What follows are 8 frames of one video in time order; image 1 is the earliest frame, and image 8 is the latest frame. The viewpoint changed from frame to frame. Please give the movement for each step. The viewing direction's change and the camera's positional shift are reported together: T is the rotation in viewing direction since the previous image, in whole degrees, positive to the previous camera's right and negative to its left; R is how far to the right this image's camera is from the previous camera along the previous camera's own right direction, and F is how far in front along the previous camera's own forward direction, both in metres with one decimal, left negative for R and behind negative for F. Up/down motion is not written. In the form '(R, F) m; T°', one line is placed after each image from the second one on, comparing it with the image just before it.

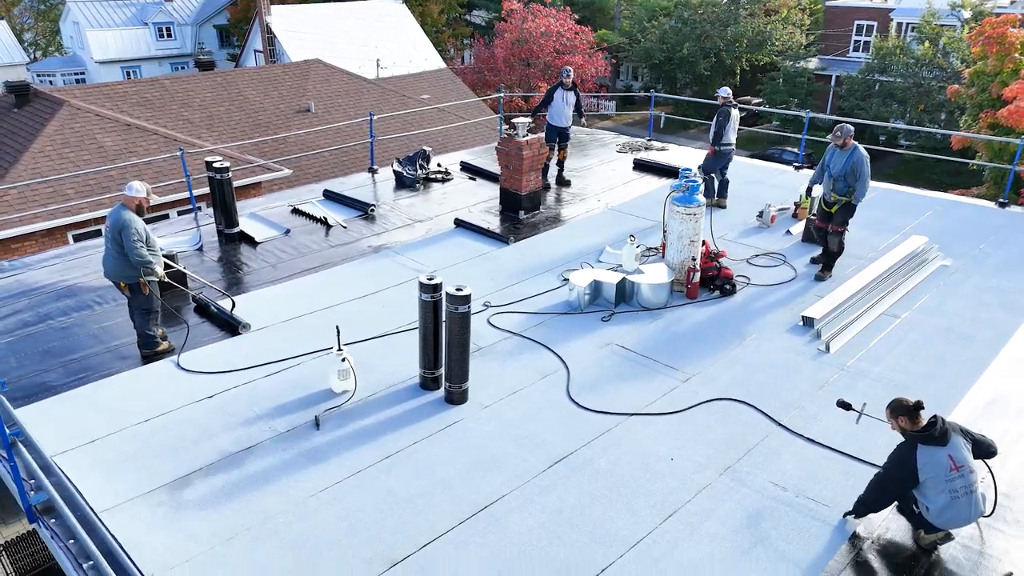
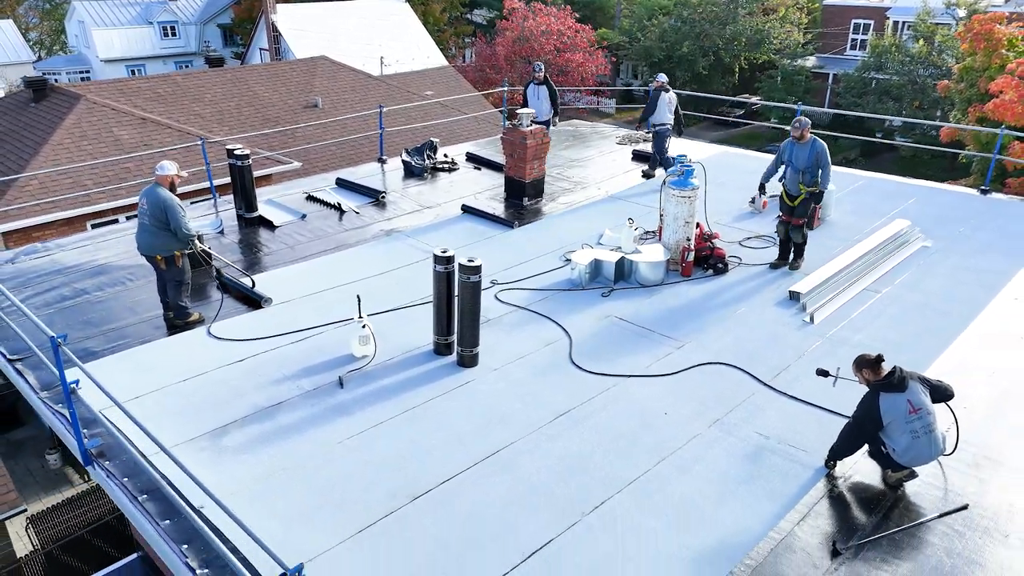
(0.0, -0.4) m; 0°
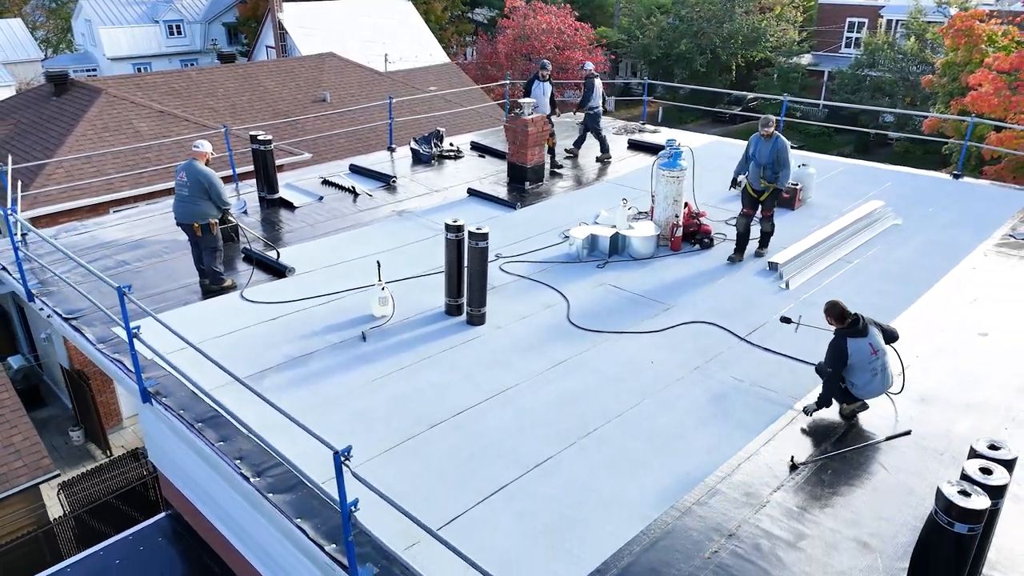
(0.0, -0.7) m; 0°
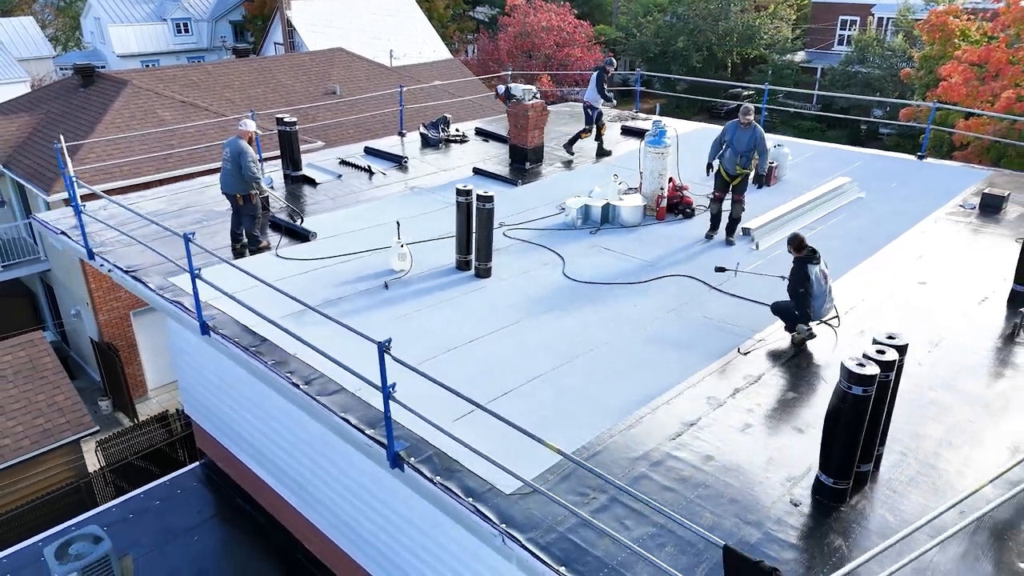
(0.0, -0.9) m; 0°
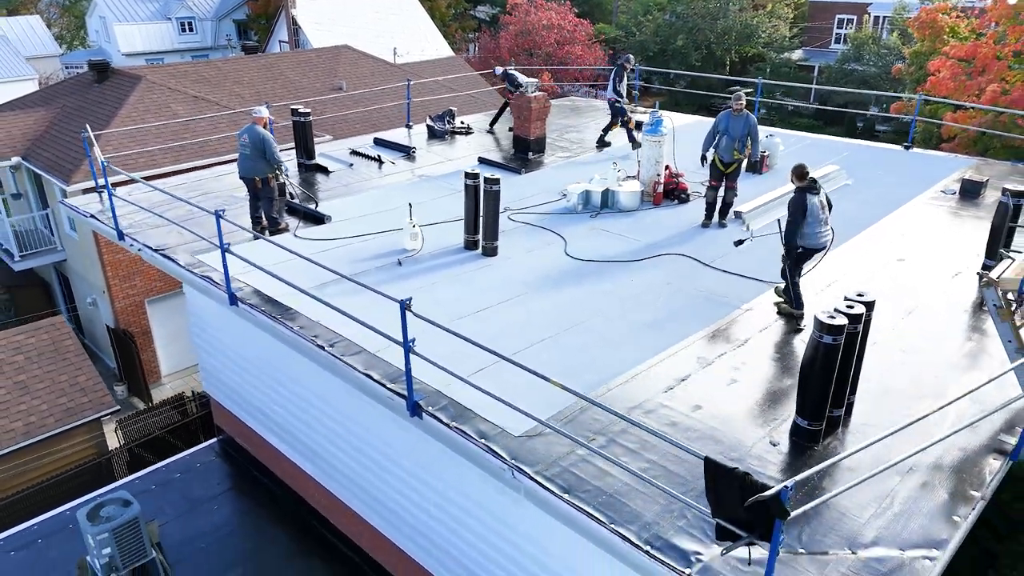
(0.0, -0.5) m; 0°
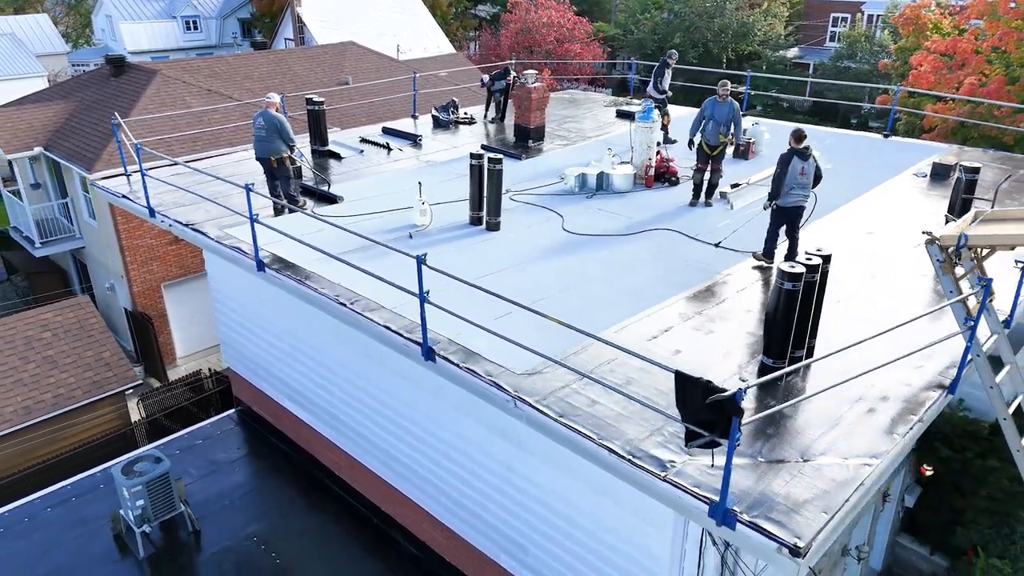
(0.0, -0.7) m; 0°
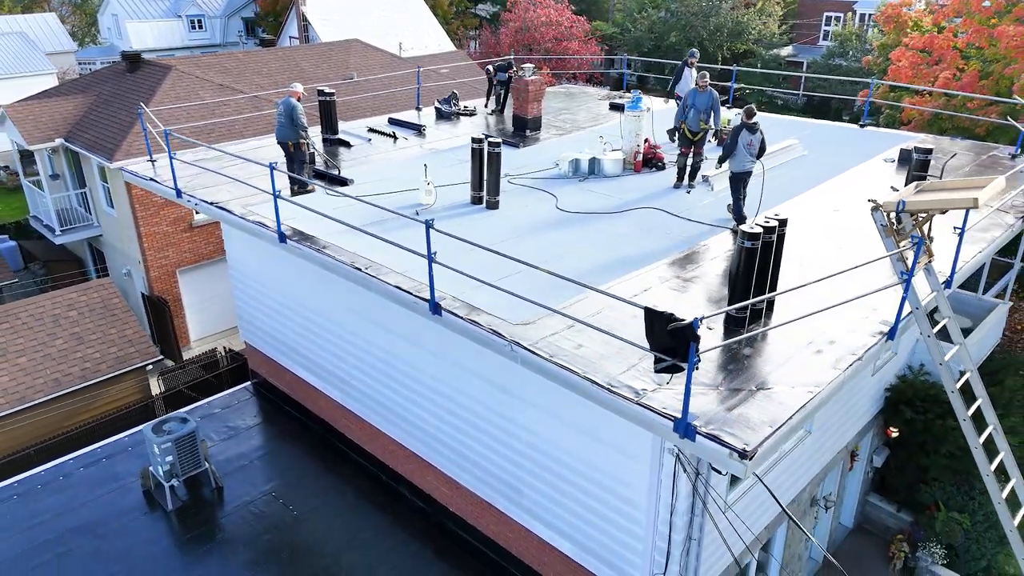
(0.0, -0.8) m; 0°
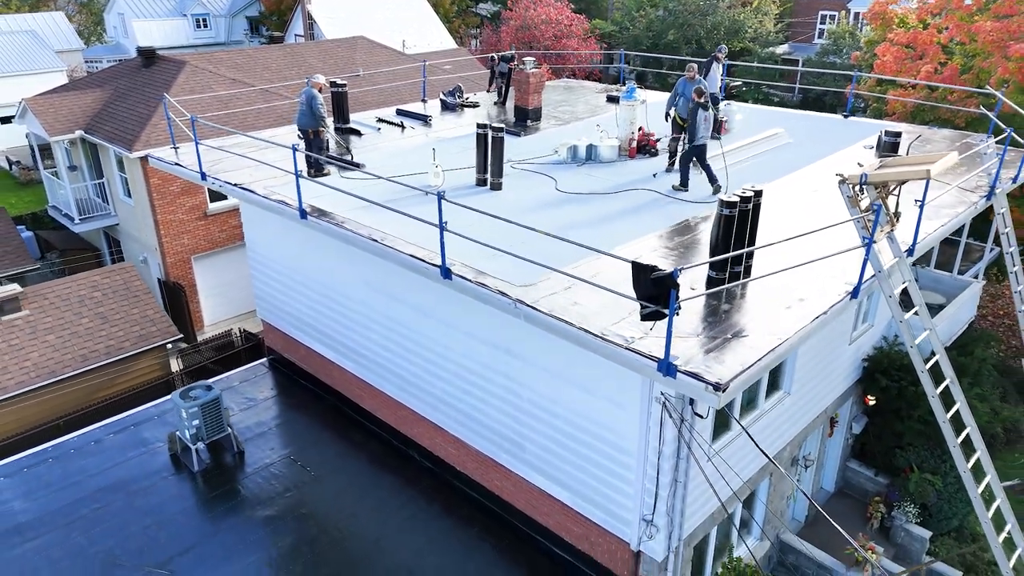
(0.0, -0.7) m; 0°
